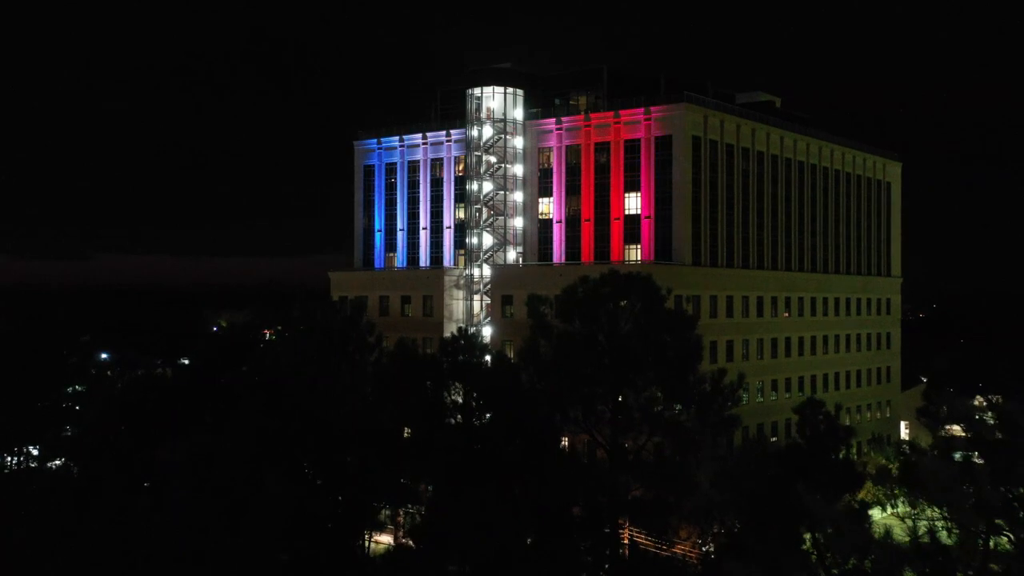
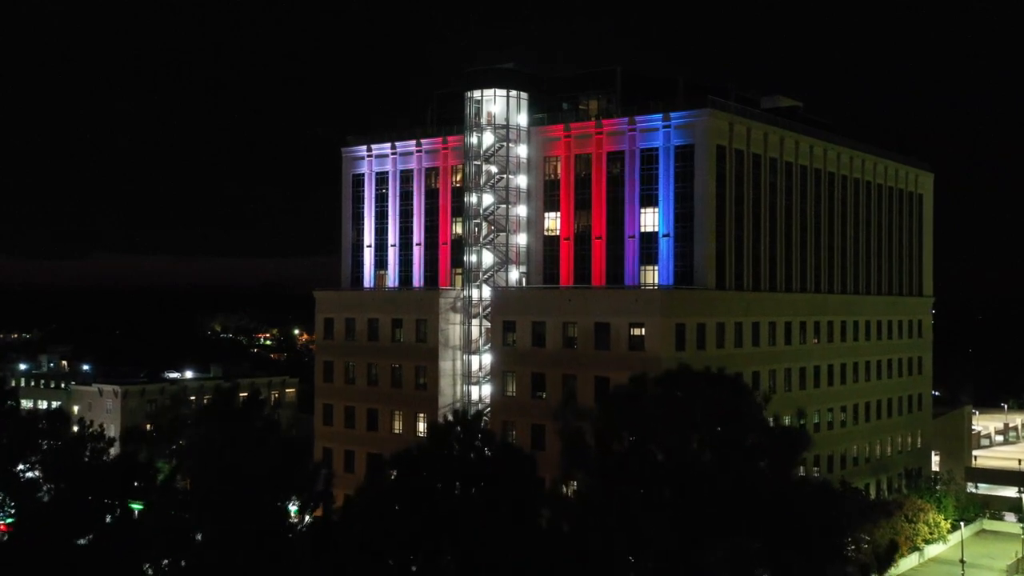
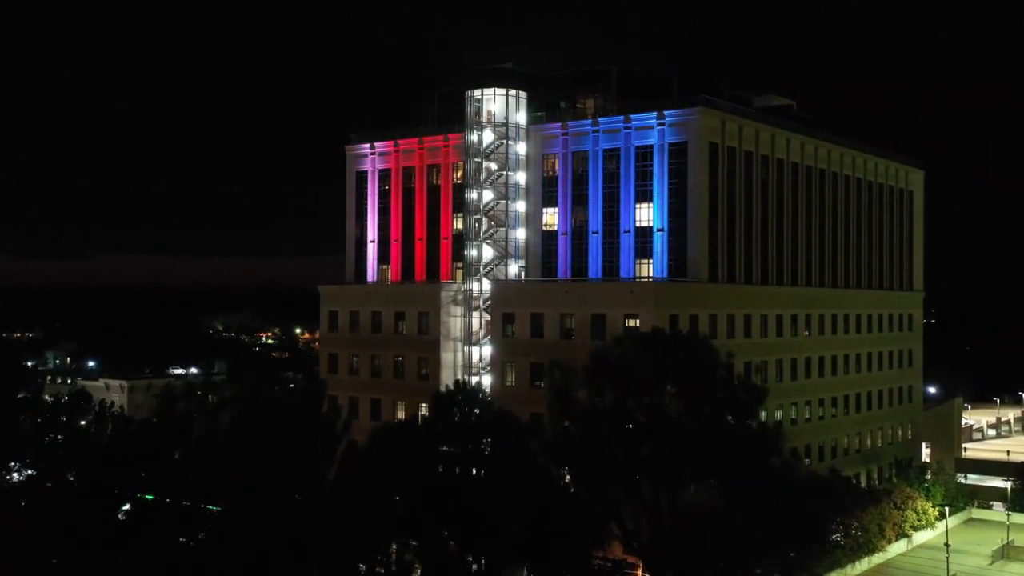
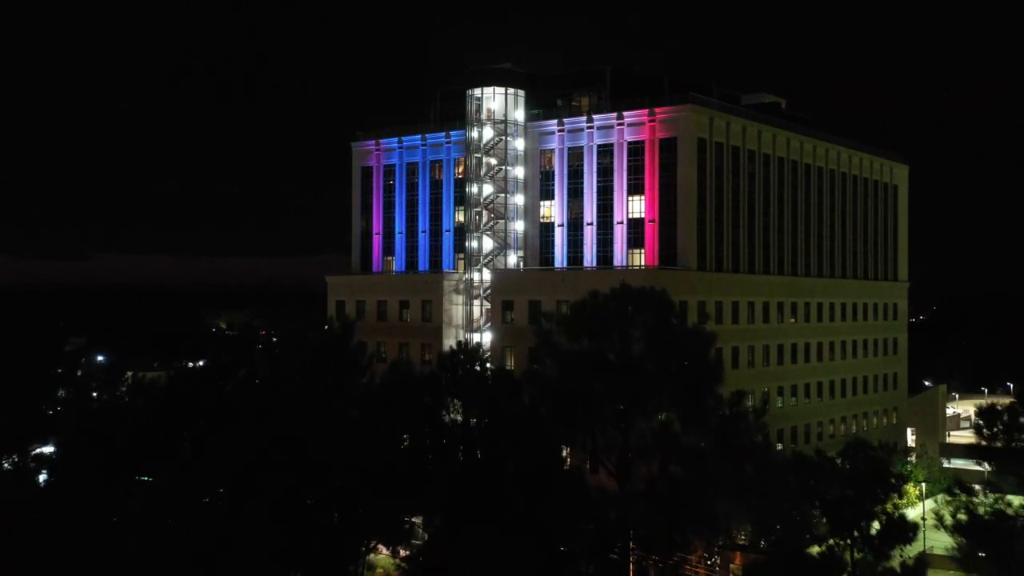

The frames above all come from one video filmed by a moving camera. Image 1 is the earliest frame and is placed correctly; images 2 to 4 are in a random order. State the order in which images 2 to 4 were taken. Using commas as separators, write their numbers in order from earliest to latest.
4, 3, 2
